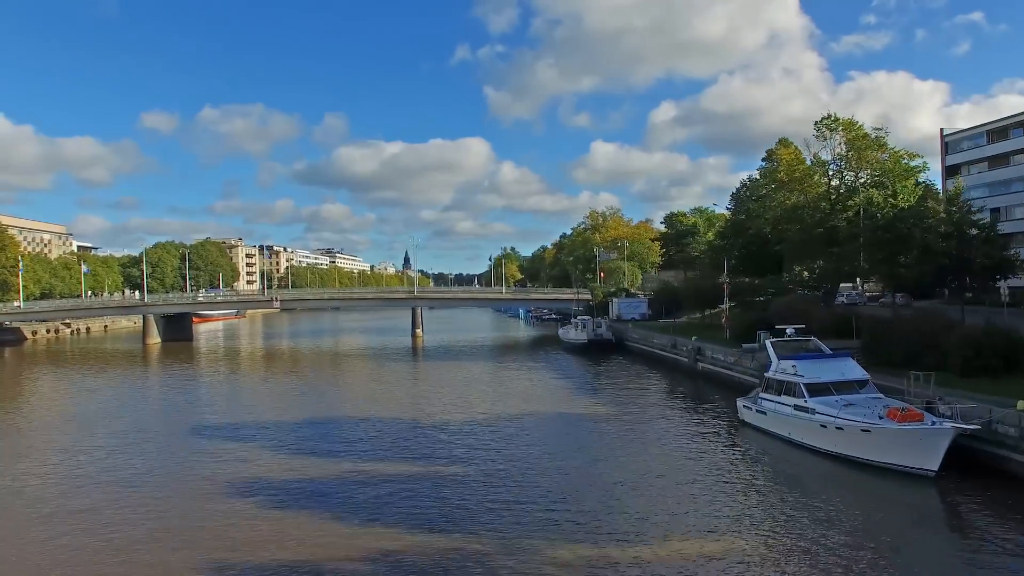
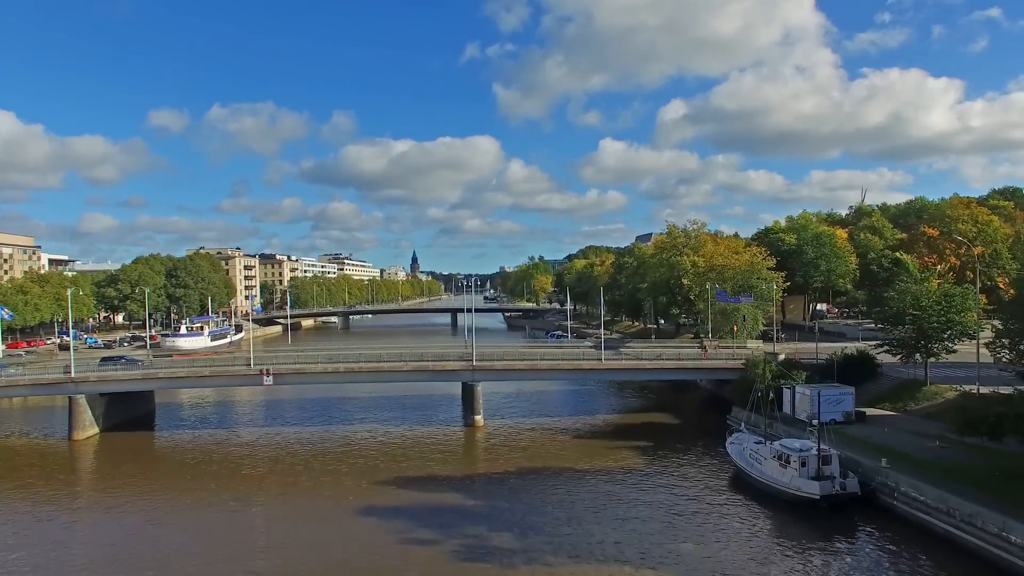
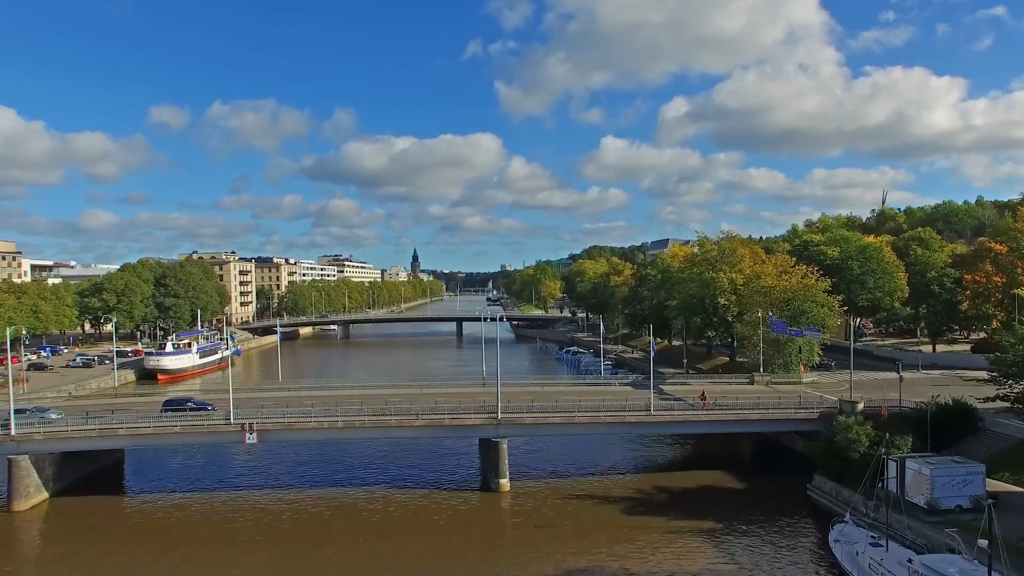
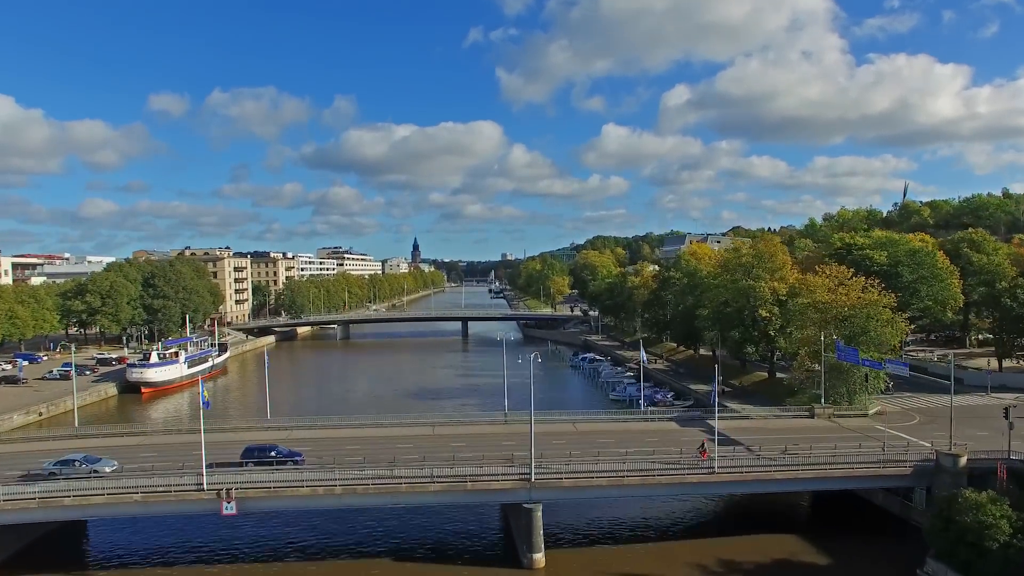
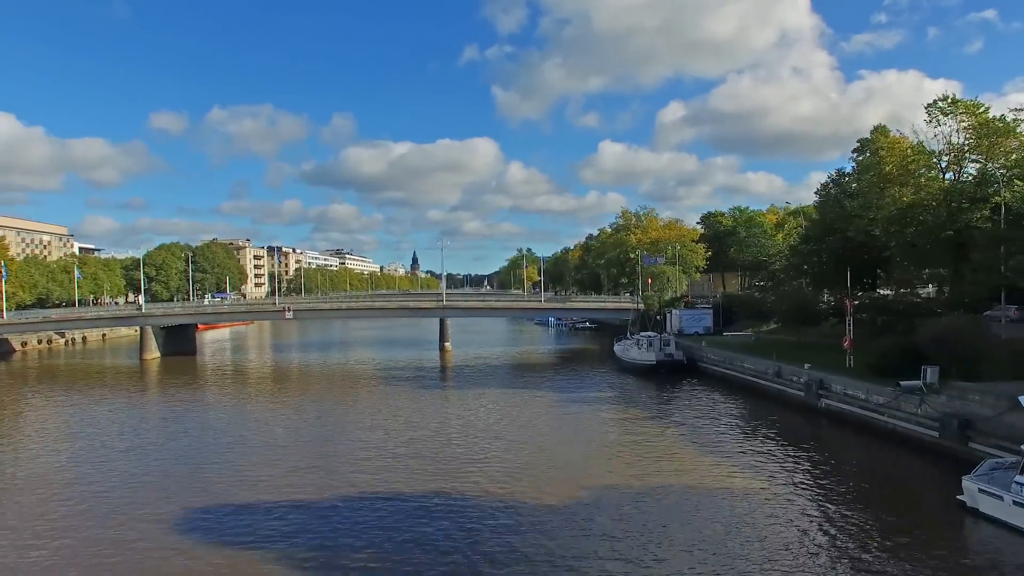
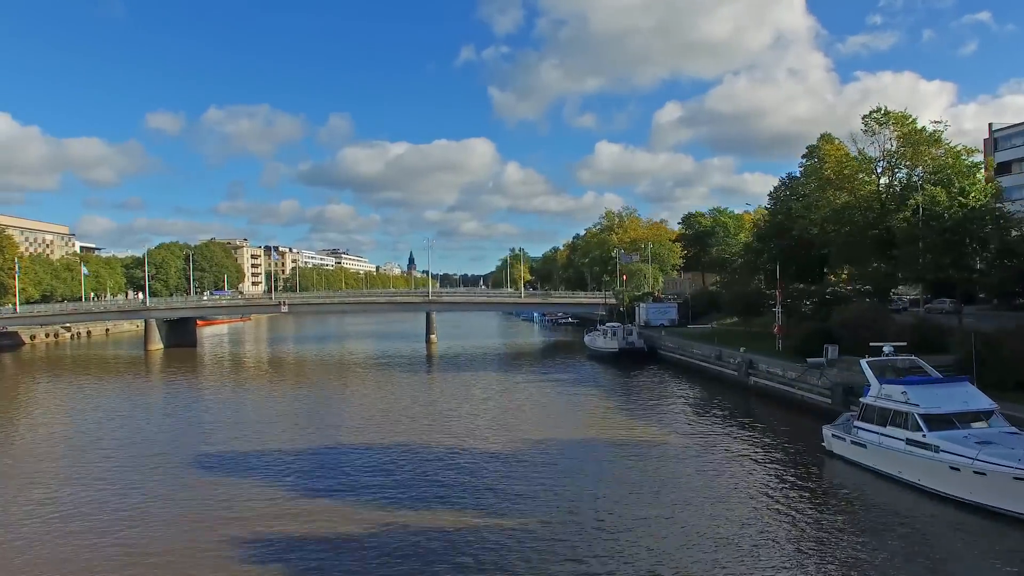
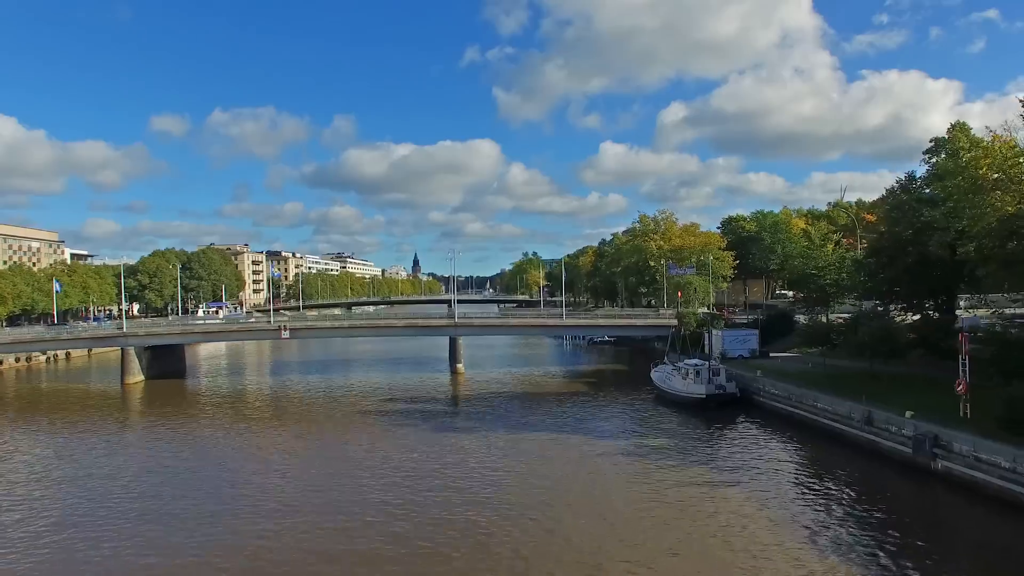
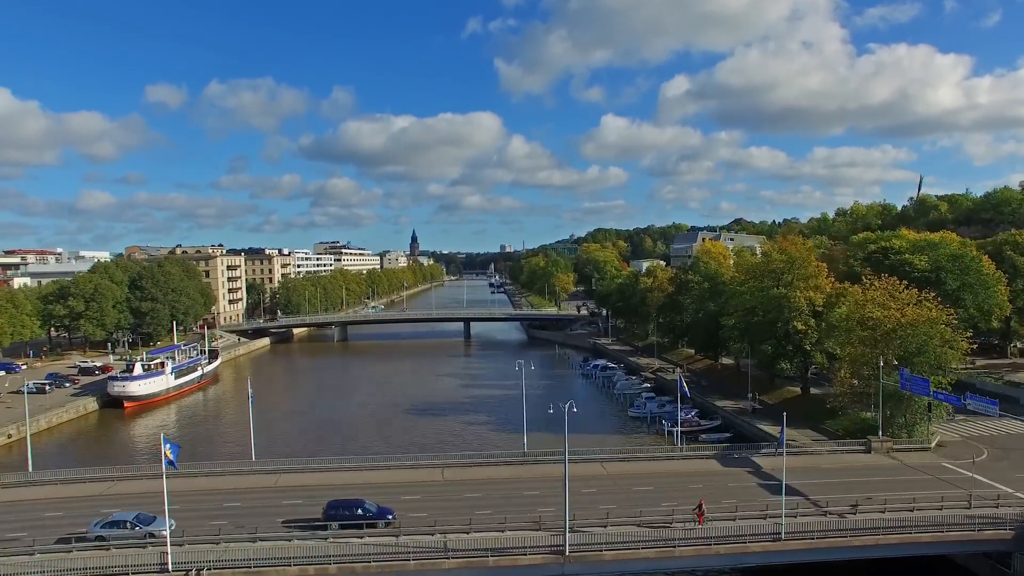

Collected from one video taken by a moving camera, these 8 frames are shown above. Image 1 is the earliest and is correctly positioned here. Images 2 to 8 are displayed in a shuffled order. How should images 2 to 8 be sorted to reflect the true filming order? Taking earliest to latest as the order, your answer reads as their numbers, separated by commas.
6, 5, 7, 2, 3, 4, 8
